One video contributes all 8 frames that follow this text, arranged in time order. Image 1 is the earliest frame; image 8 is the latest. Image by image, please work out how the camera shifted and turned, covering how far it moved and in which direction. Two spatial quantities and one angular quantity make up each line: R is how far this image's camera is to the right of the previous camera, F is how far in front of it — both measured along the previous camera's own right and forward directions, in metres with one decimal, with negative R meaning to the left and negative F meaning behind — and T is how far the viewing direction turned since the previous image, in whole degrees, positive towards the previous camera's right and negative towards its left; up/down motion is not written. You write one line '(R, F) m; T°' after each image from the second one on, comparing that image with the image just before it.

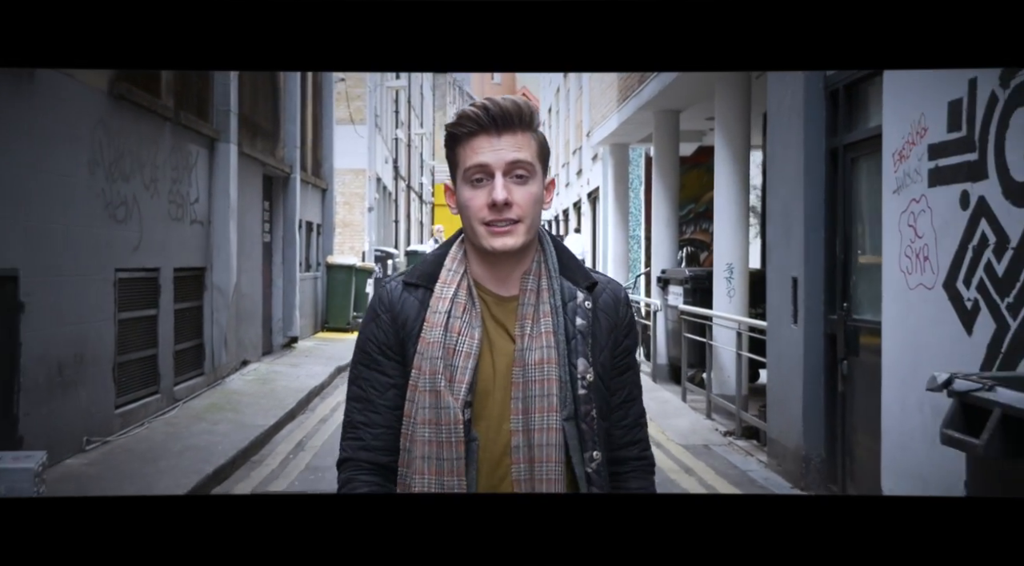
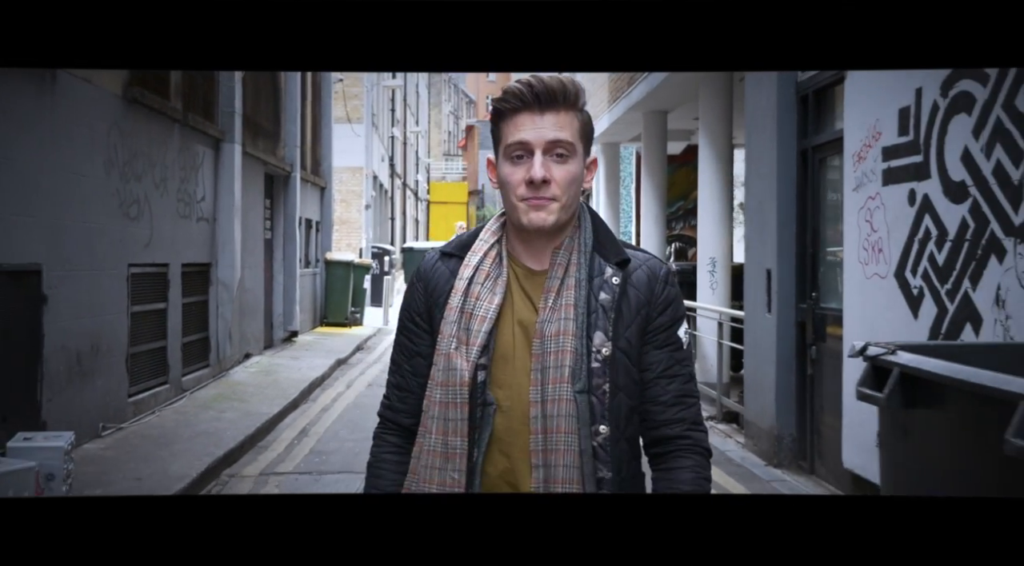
(0.0, -0.4) m; 0°
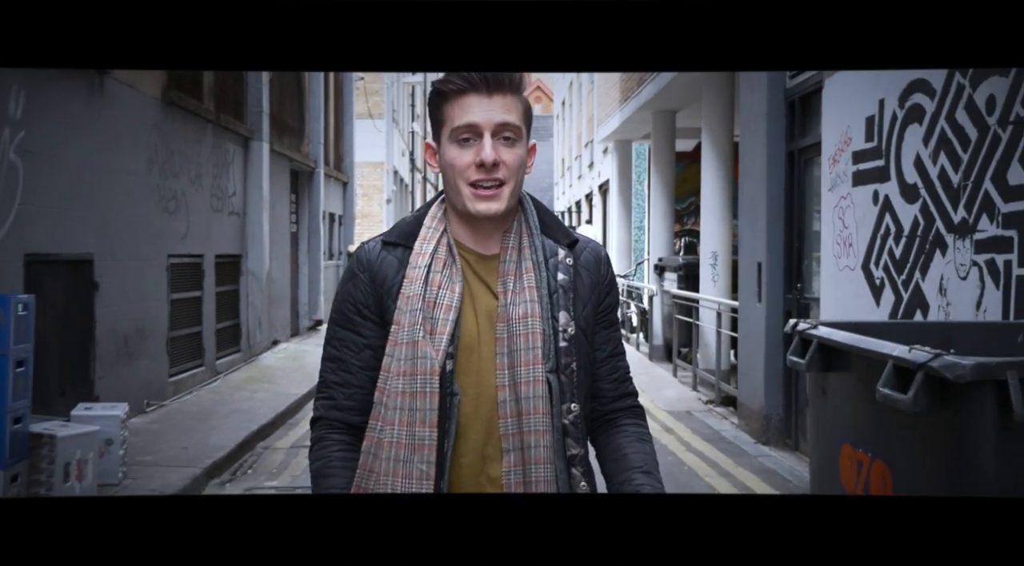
(+0.1, -0.5) m; -2°
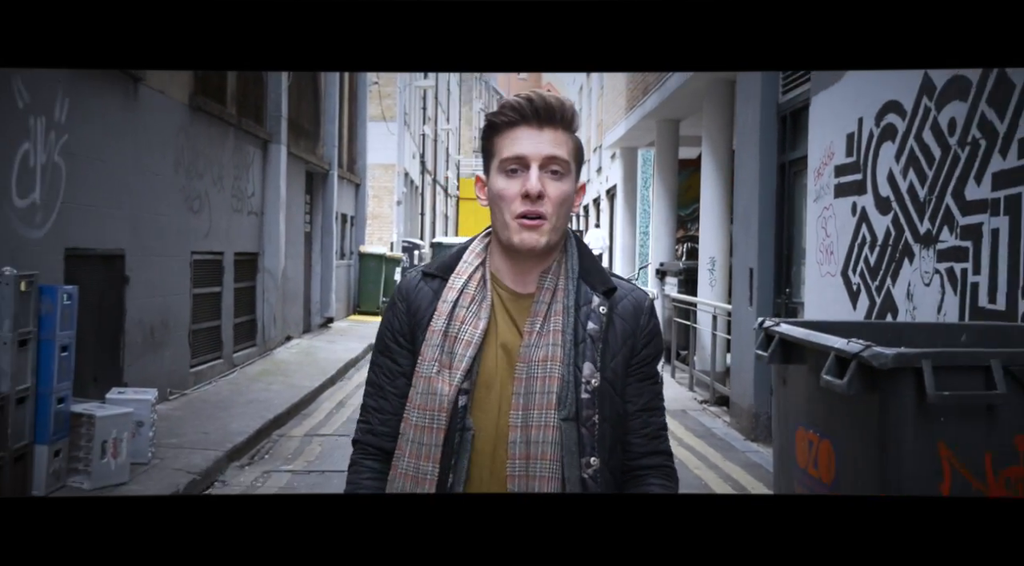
(0.0, -0.3) m; -1°
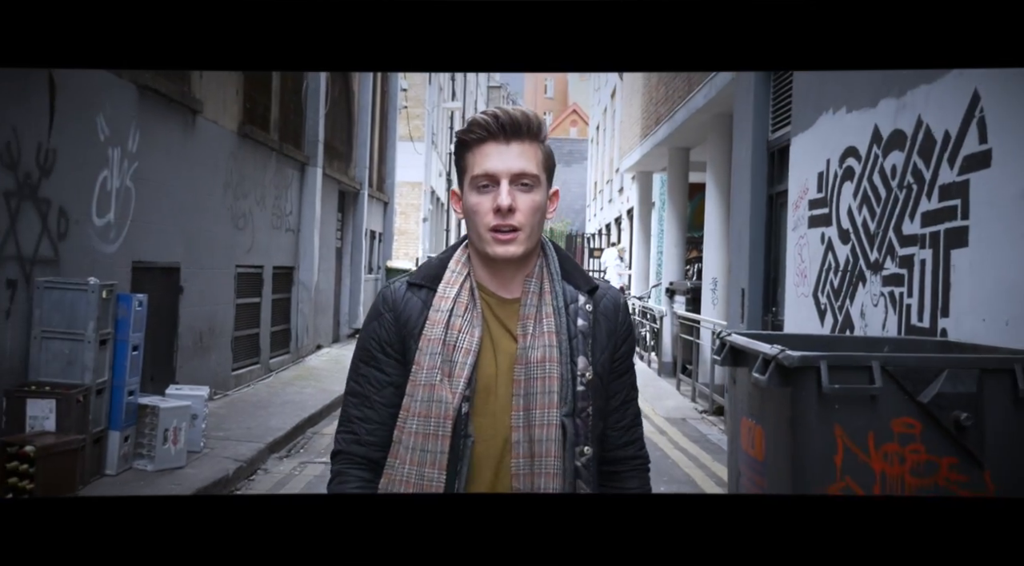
(+0.1, -0.7) m; -2°
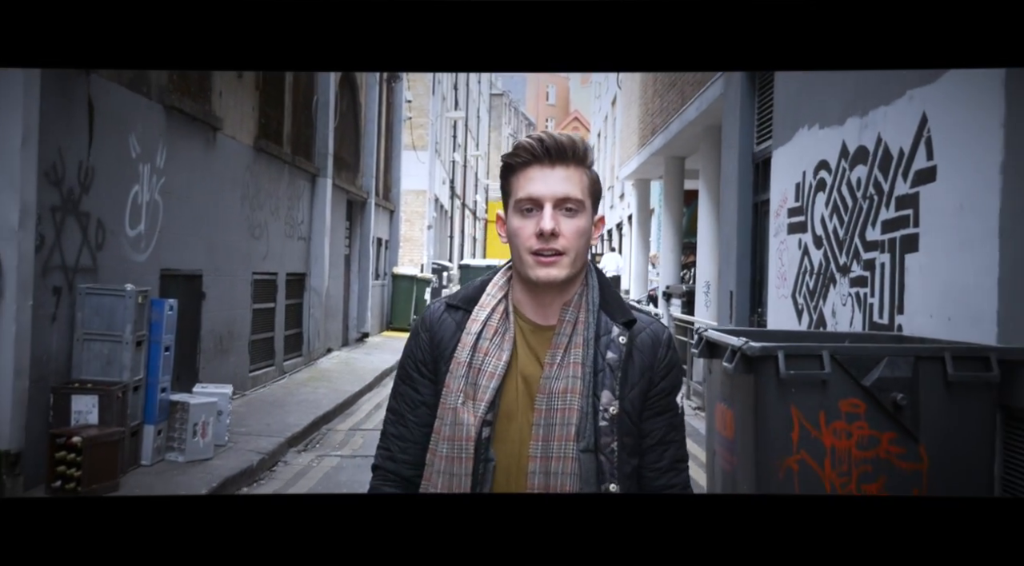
(0.0, -0.4) m; 0°
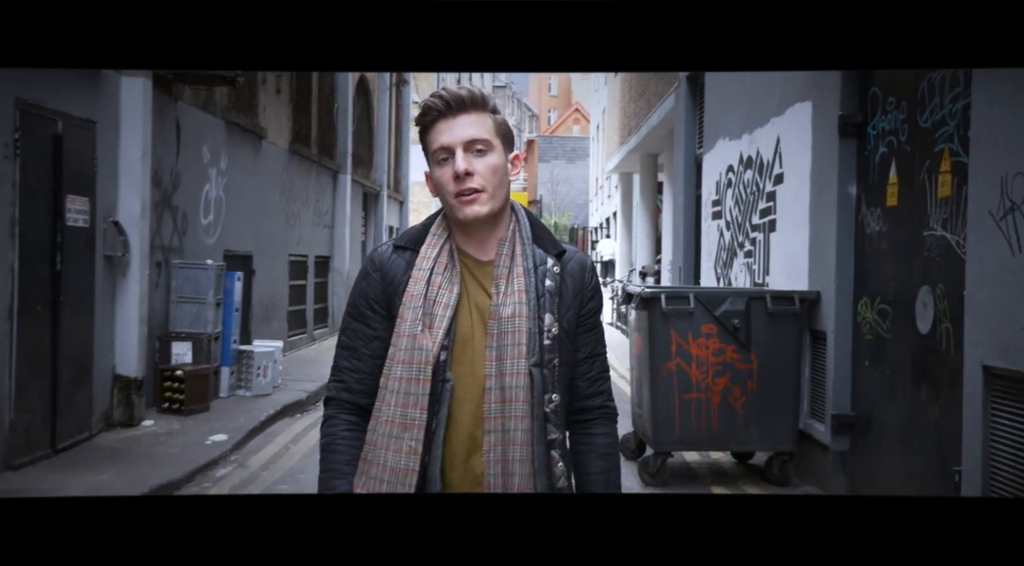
(+0.2, -1.7) m; 0°
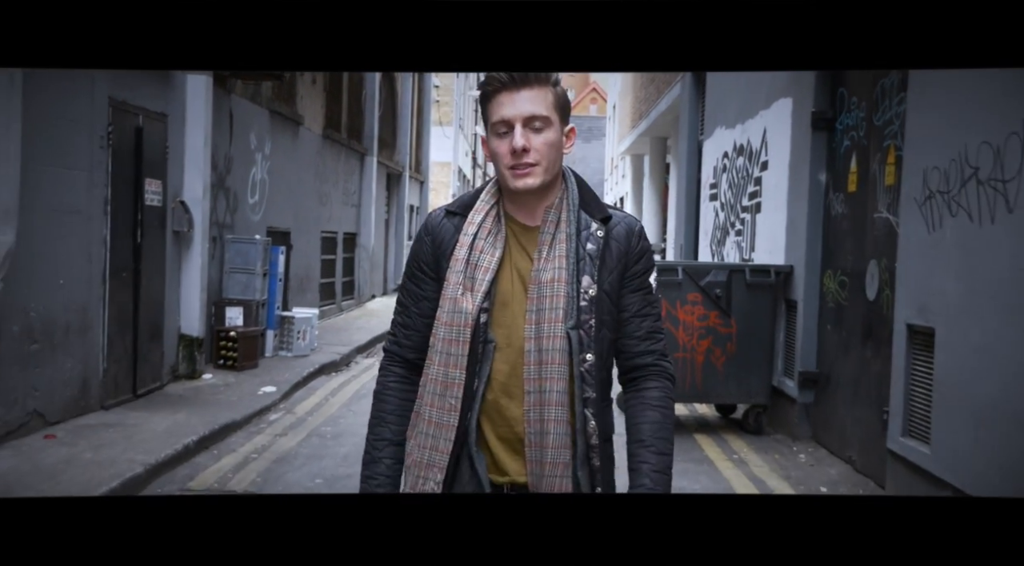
(0.0, -0.8) m; -1°
